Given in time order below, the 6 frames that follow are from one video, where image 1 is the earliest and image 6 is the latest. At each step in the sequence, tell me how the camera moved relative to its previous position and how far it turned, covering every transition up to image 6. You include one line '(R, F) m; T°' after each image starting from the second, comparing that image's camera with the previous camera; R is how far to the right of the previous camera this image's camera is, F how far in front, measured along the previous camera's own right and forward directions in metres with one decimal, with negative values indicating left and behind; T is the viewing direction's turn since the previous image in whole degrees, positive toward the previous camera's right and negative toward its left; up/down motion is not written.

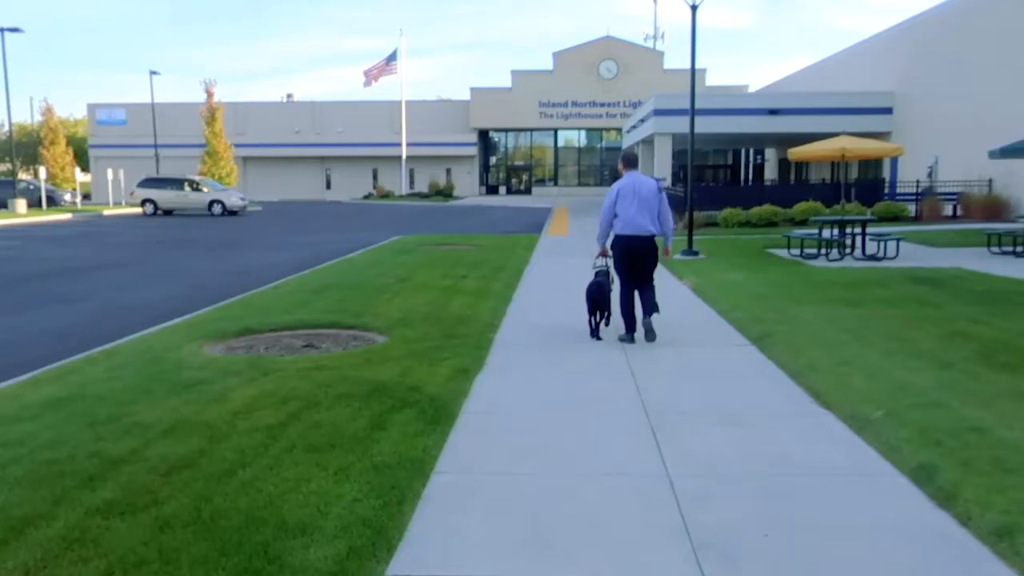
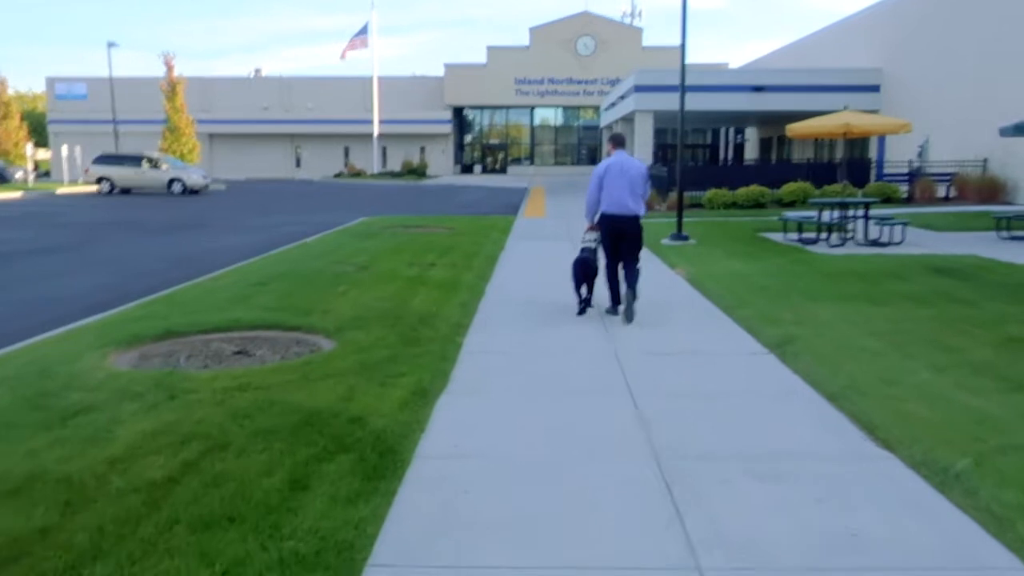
(0.0, +1.6) m; +2°
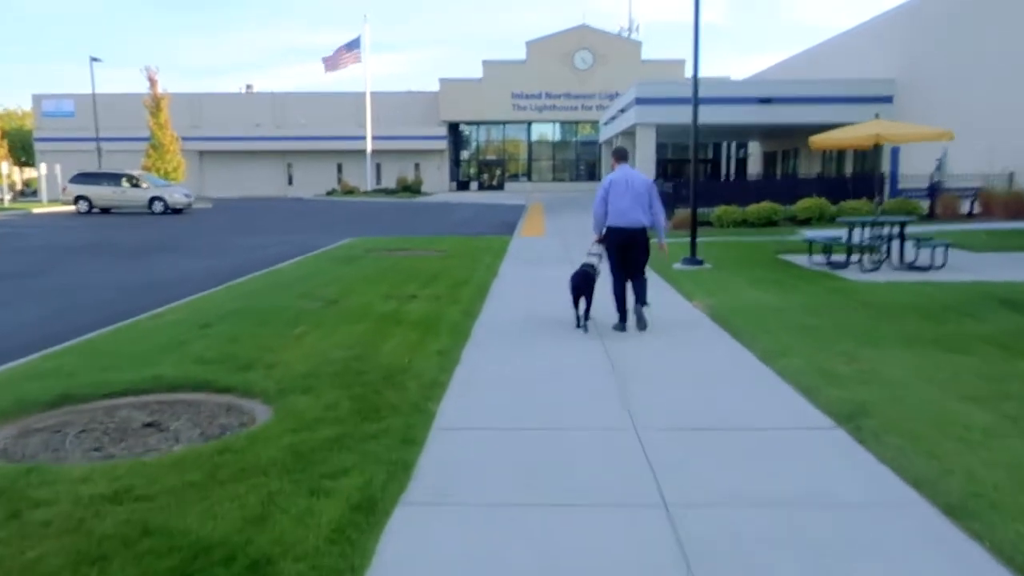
(+0.1, +1.9) m; 0°
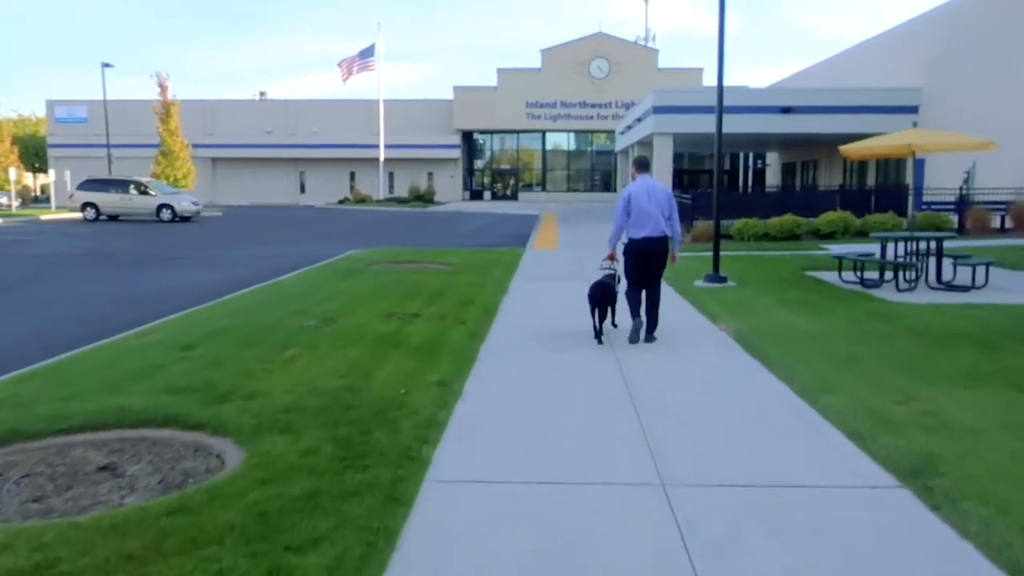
(0.0, +0.8) m; -1°
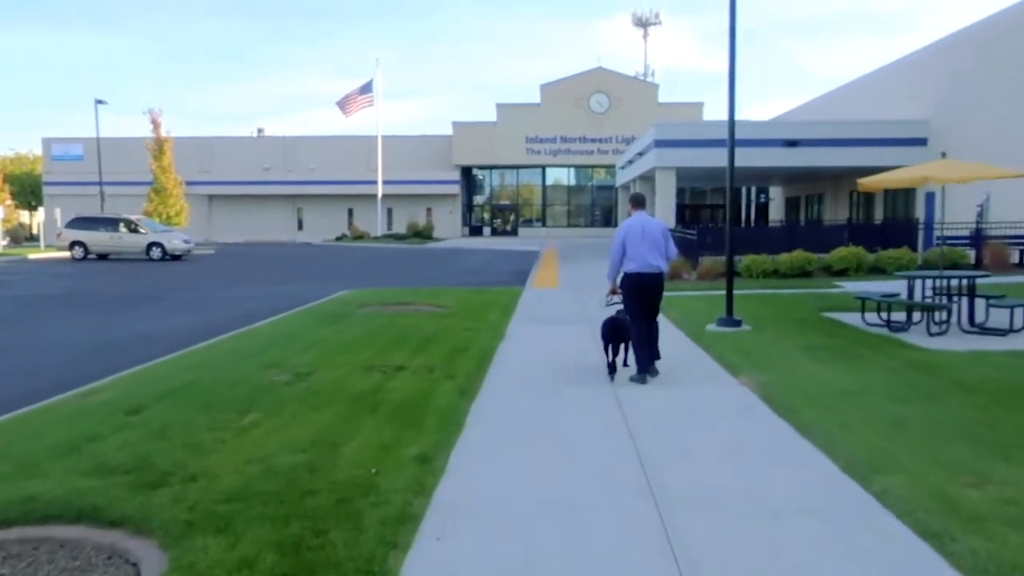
(+0.1, +1.1) m; 0°
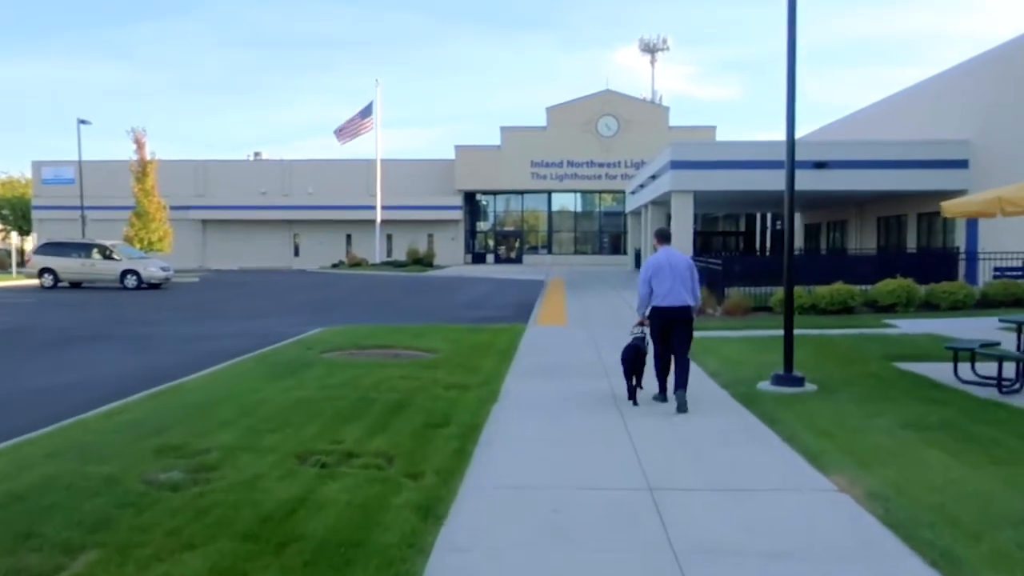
(+0.1, +2.9) m; 0°
